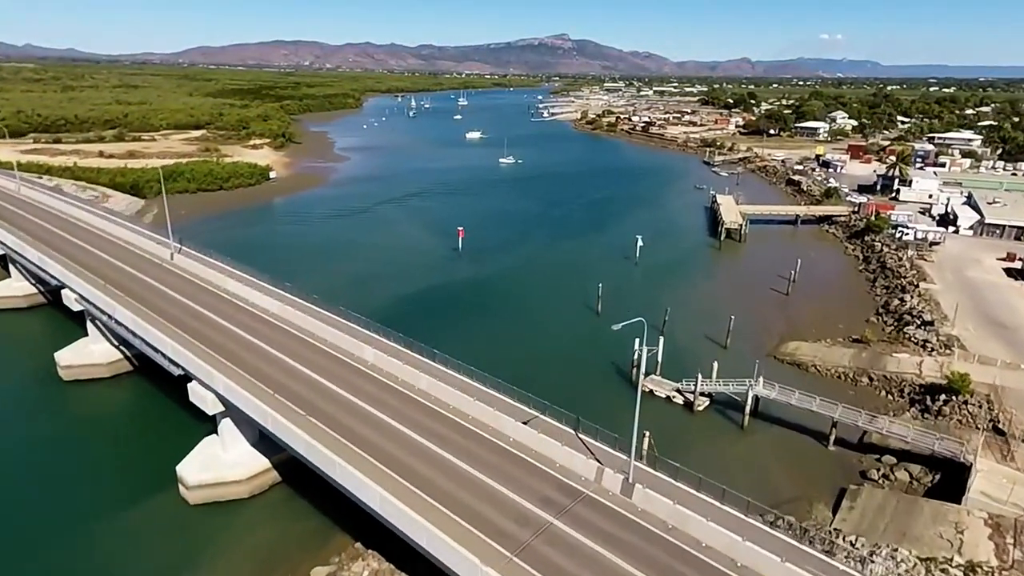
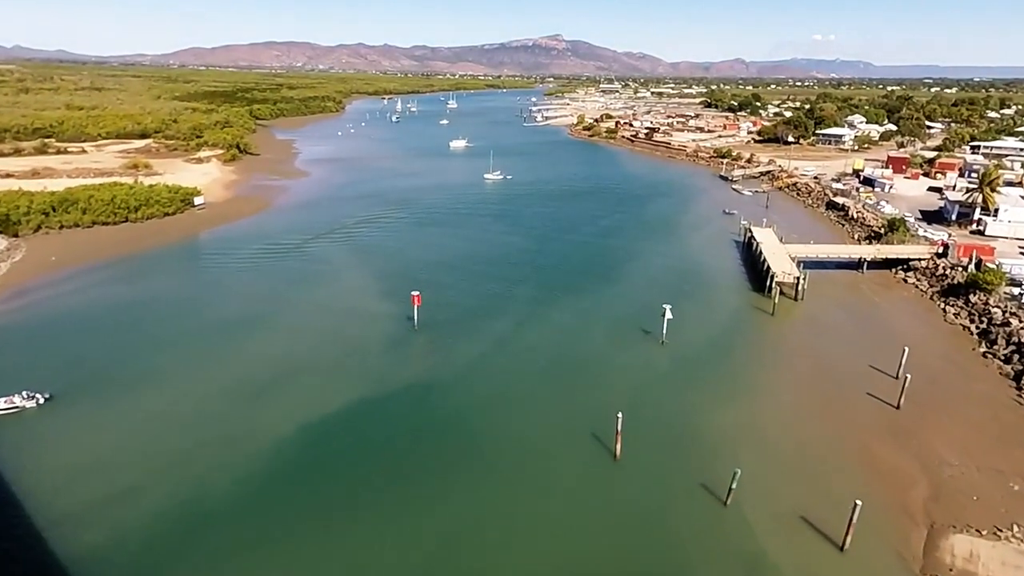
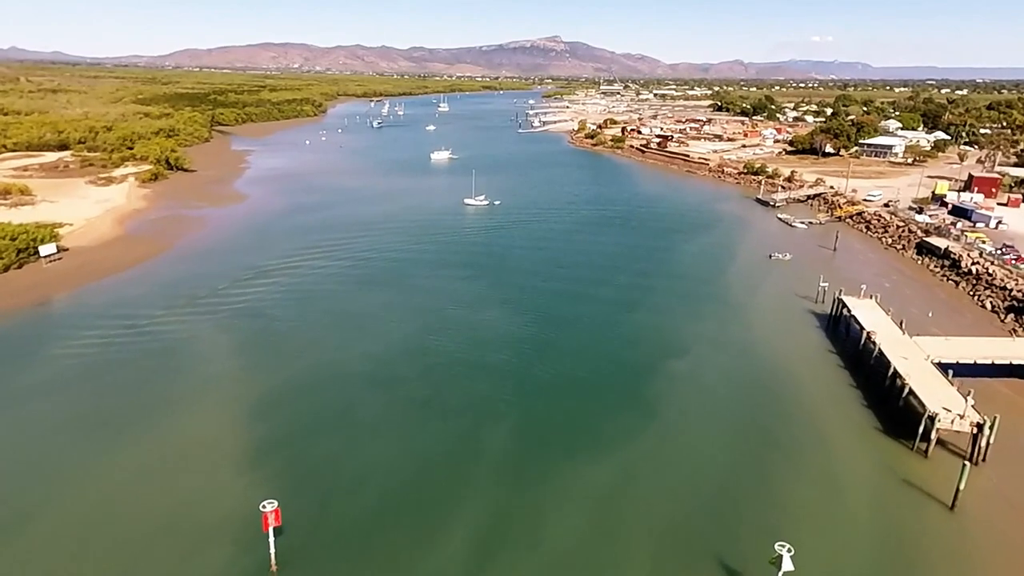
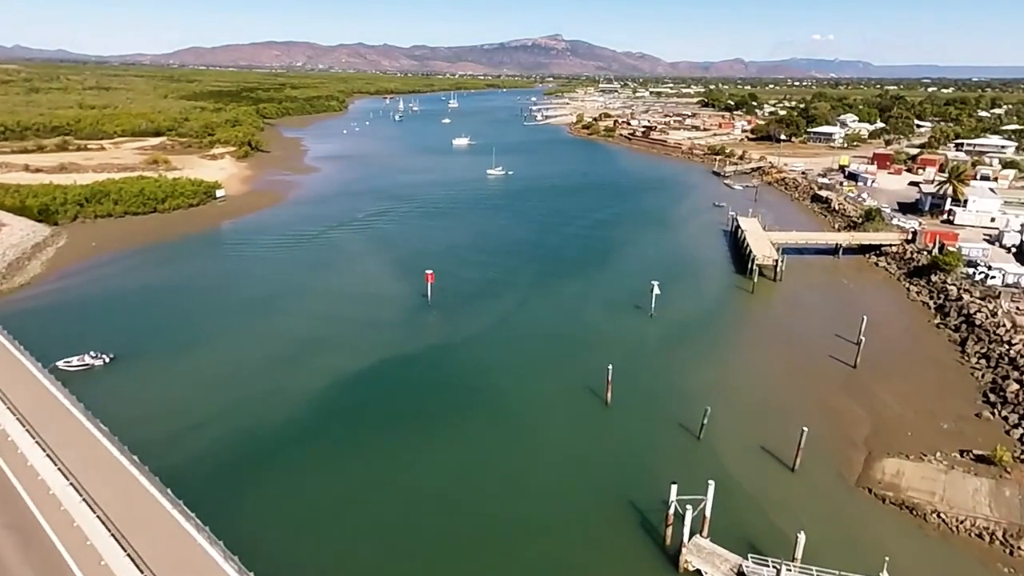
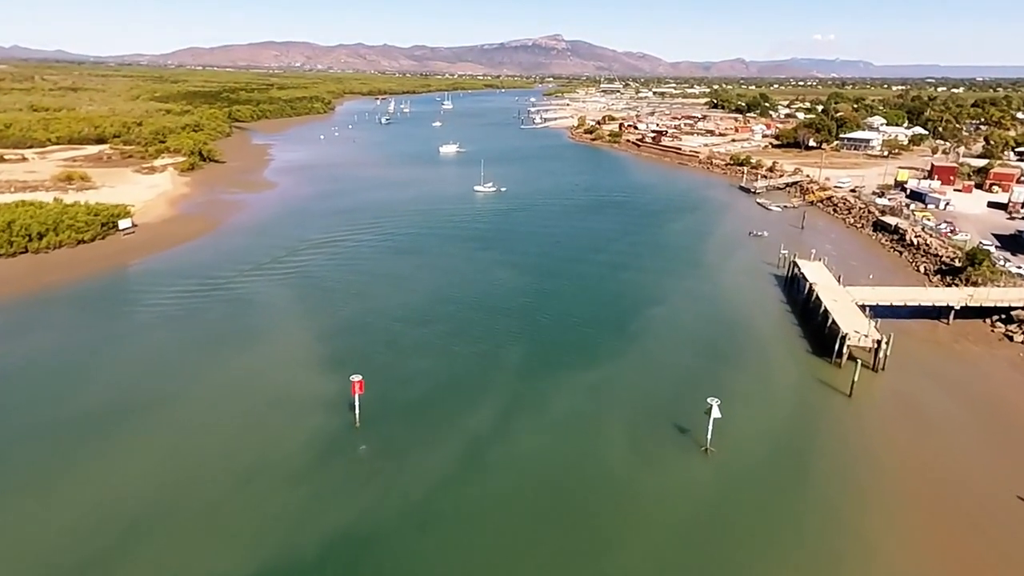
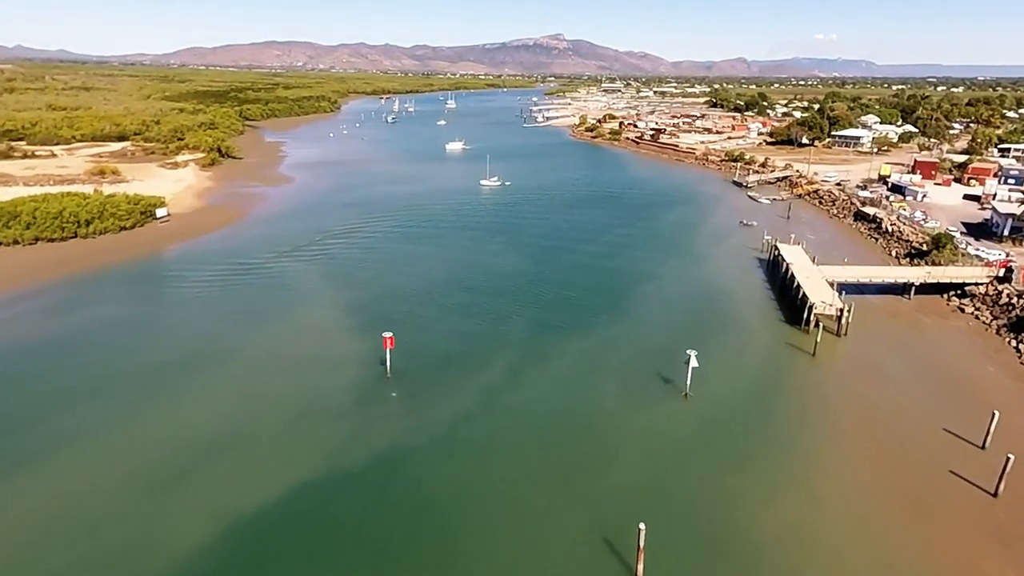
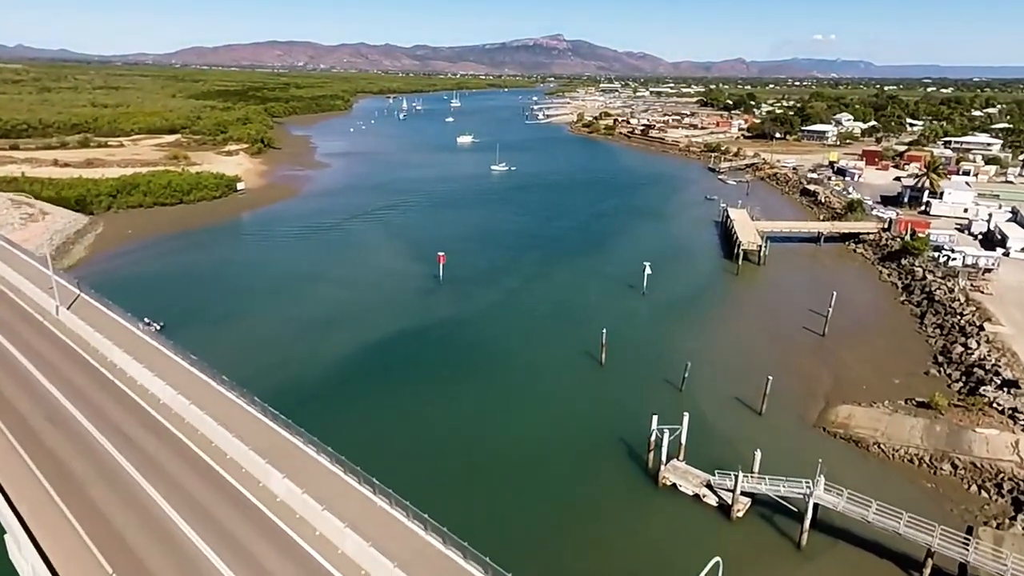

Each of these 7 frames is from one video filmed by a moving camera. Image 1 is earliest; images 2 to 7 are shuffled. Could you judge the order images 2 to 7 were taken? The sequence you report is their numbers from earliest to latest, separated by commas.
7, 4, 2, 6, 5, 3
